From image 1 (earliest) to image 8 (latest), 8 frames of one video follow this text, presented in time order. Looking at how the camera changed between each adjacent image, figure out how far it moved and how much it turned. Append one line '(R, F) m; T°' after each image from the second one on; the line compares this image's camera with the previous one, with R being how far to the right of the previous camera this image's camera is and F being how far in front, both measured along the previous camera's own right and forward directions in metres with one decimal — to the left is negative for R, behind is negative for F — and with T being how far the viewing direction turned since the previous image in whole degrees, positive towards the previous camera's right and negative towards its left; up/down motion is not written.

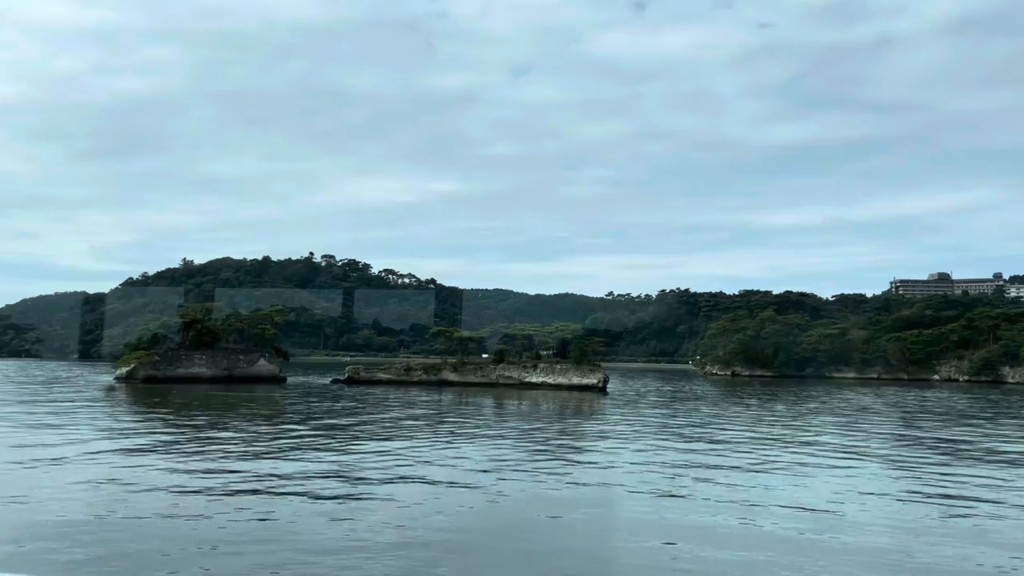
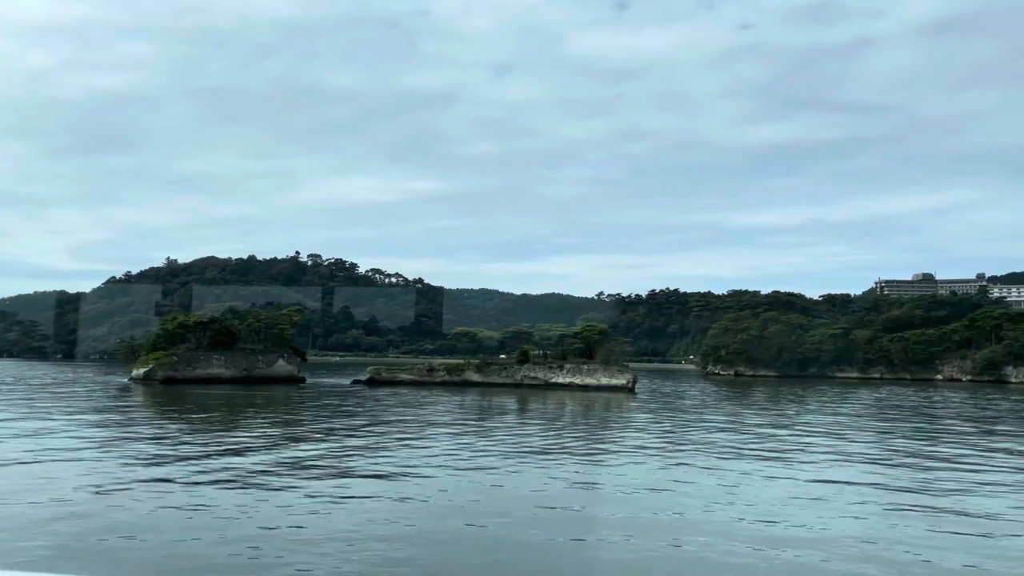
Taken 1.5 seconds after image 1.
(-1.7, +0.2) m; +1°
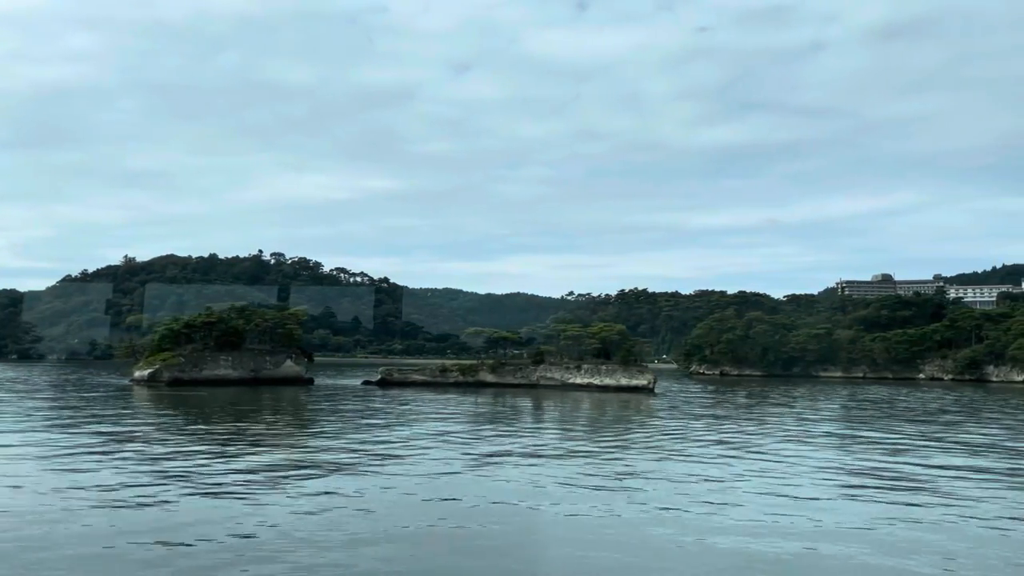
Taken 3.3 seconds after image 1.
(-2.3, +0.3) m; +3°
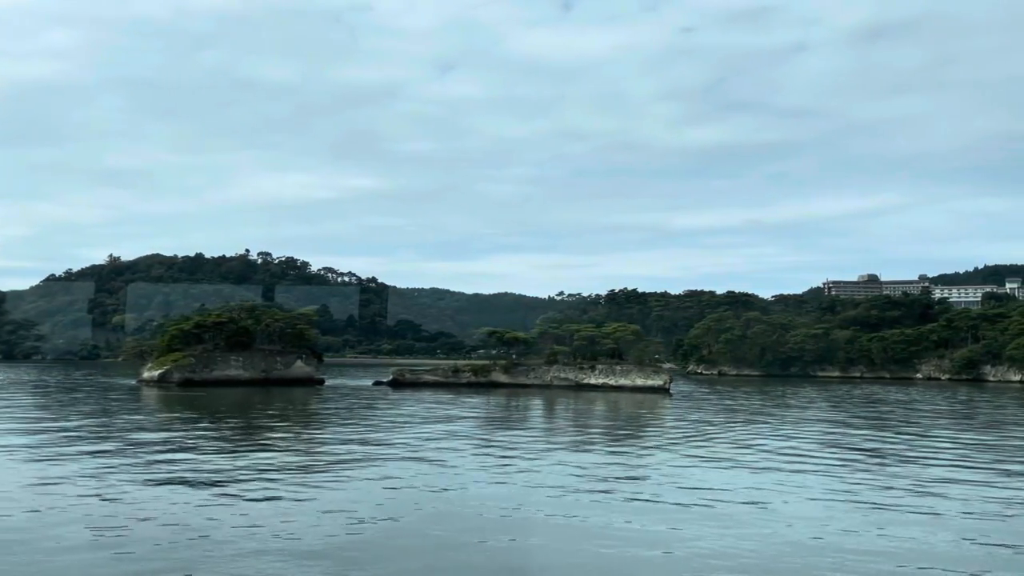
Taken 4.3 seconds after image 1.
(-1.2, 0.0) m; +1°
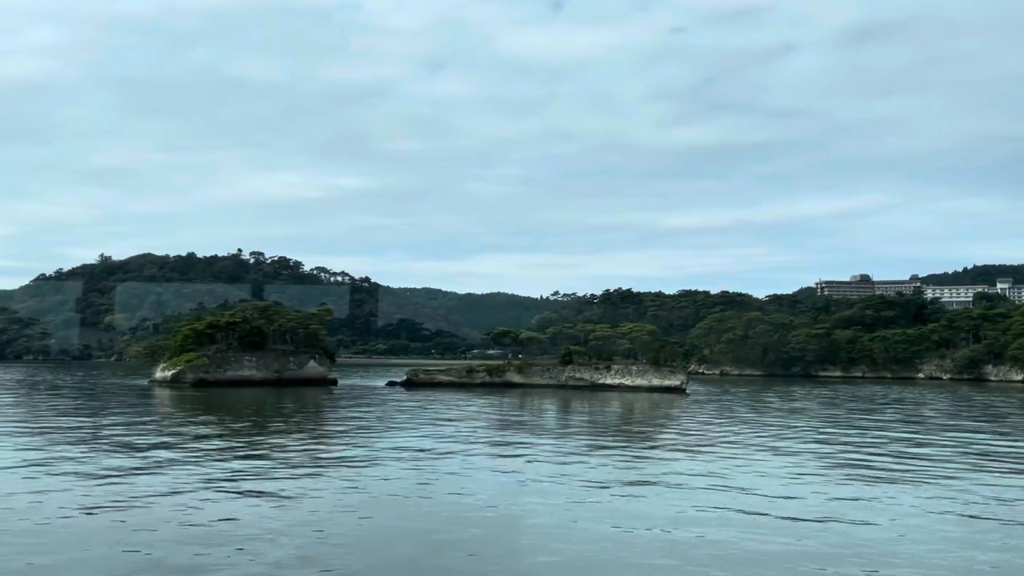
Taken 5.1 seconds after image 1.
(-1.0, 0.0) m; +1°
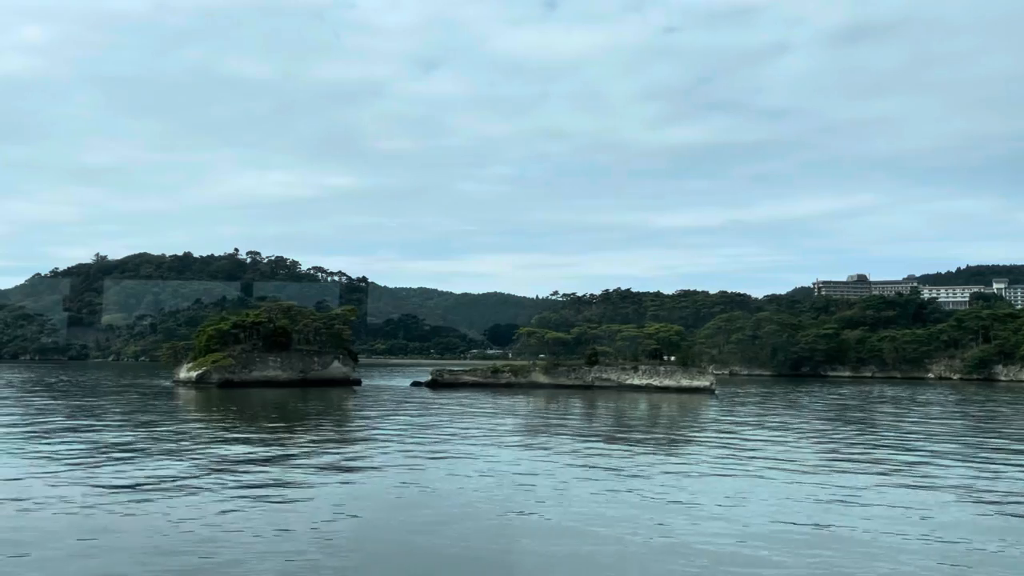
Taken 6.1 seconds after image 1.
(-1.3, 0.0) m; 0°
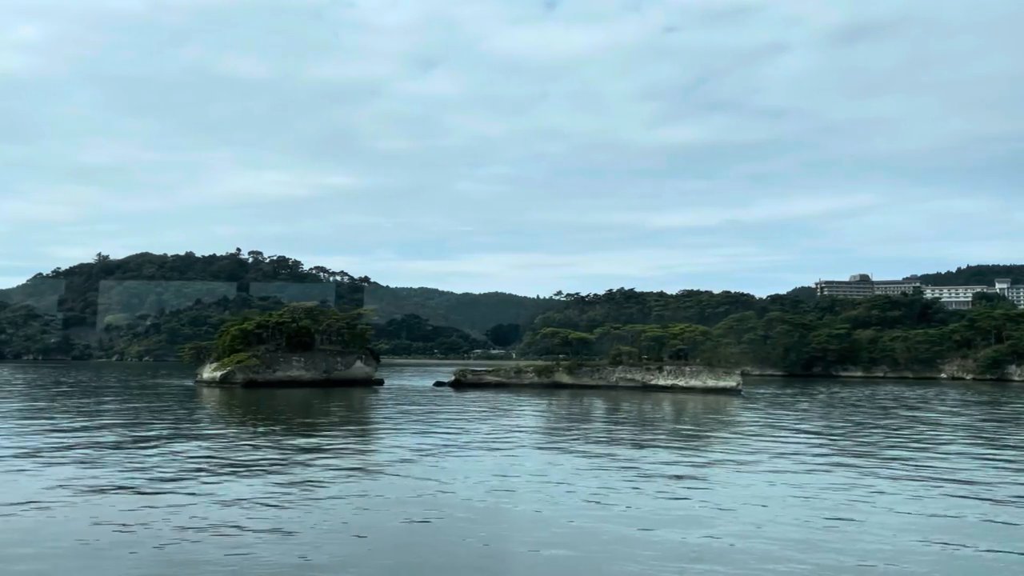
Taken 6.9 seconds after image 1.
(-1.0, 0.0) m; 0°
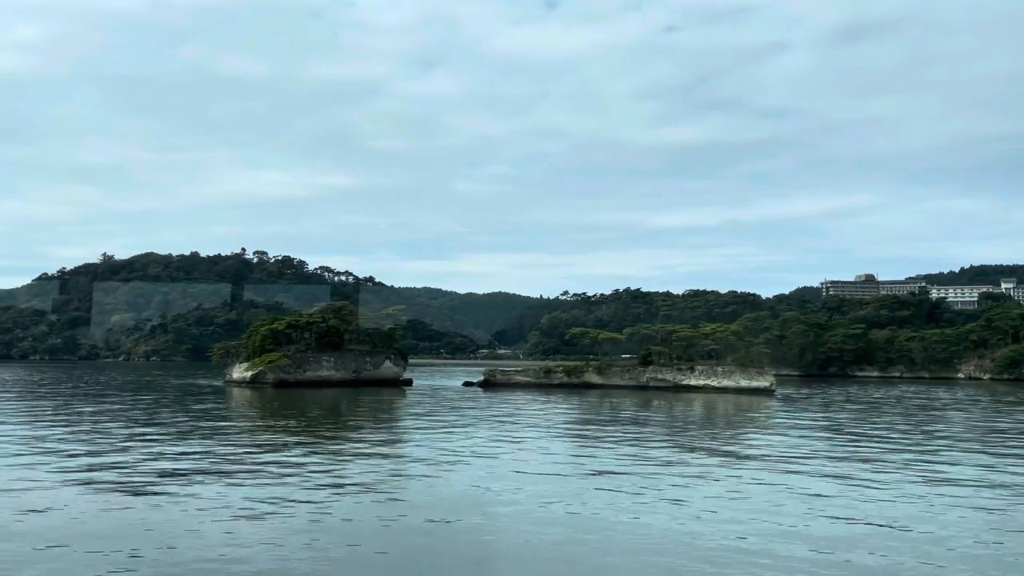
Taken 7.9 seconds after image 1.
(-1.2, 0.0) m; 0°
